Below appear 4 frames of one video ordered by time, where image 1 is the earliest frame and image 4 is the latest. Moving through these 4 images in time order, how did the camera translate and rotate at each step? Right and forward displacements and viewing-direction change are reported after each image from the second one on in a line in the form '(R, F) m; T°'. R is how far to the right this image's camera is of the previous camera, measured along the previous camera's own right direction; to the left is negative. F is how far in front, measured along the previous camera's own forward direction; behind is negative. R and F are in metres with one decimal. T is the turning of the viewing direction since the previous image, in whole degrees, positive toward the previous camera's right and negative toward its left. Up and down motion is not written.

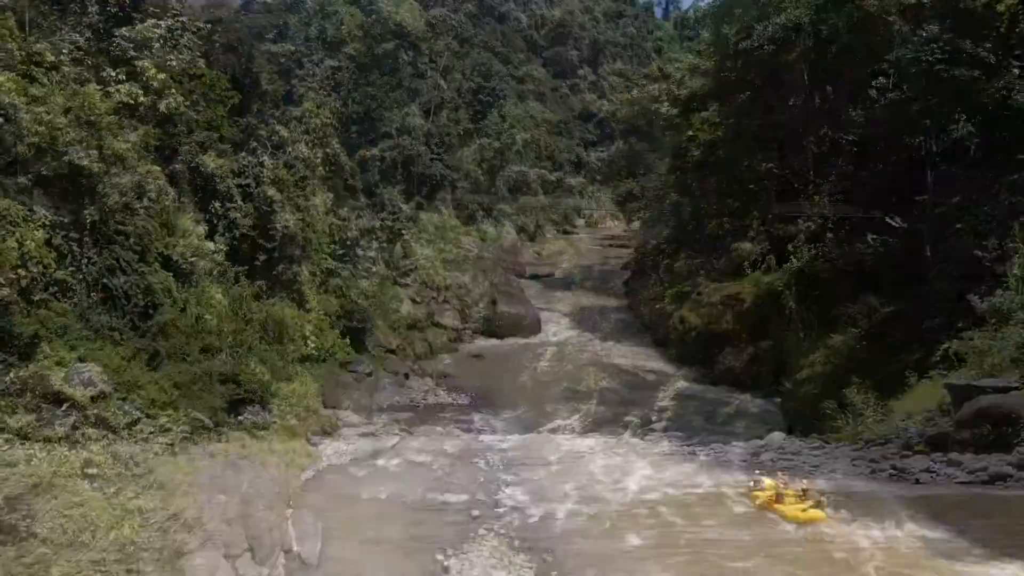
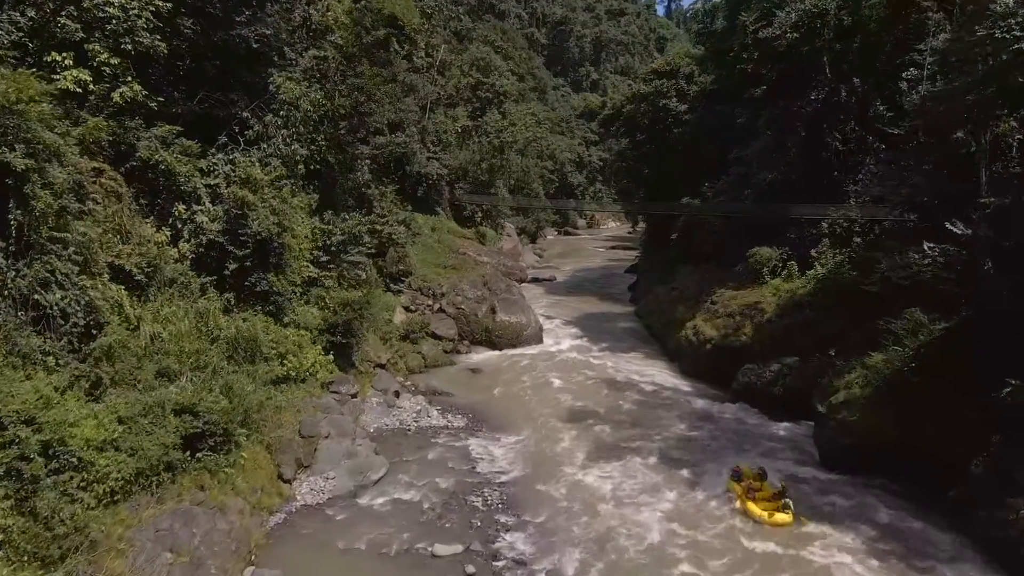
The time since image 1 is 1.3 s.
(0.0, +1.5) m; 0°
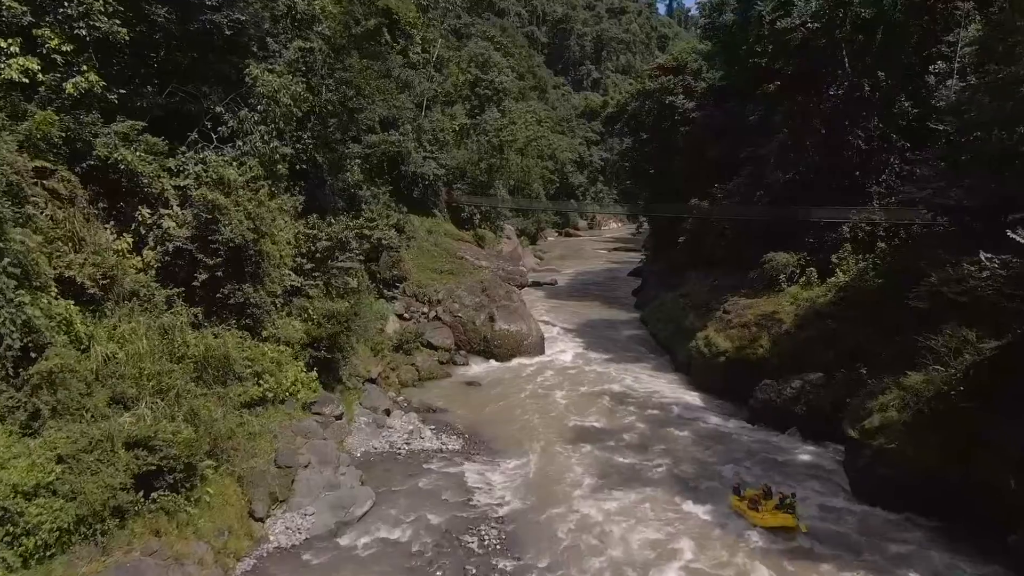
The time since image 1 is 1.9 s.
(0.0, +1.2) m; 0°
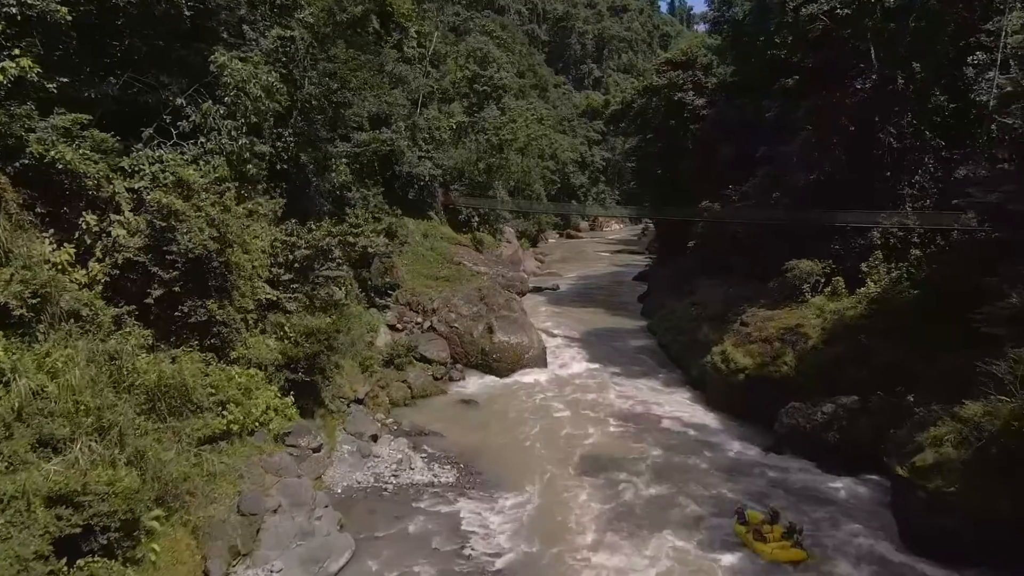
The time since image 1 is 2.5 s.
(0.0, +1.4) m; 0°
